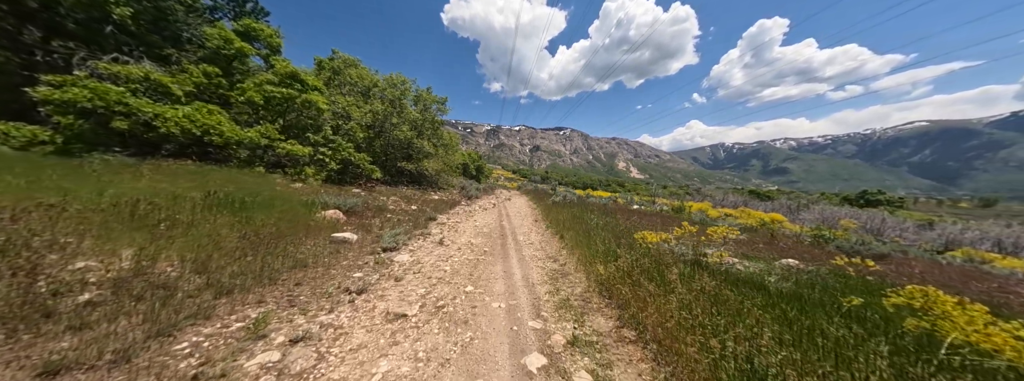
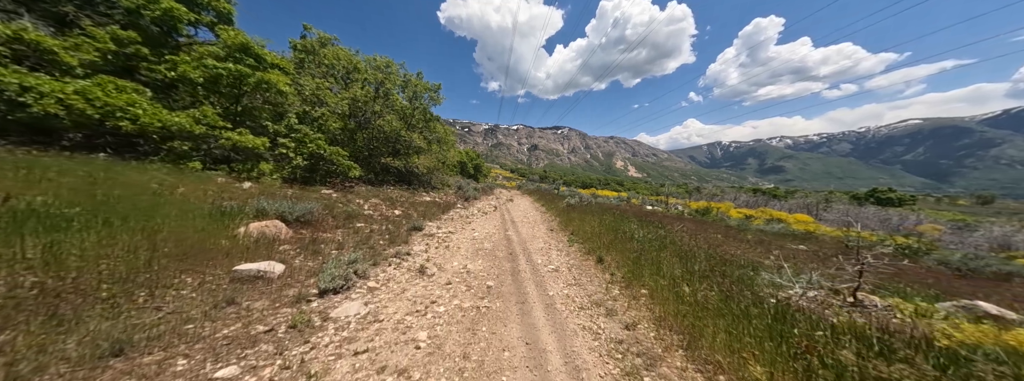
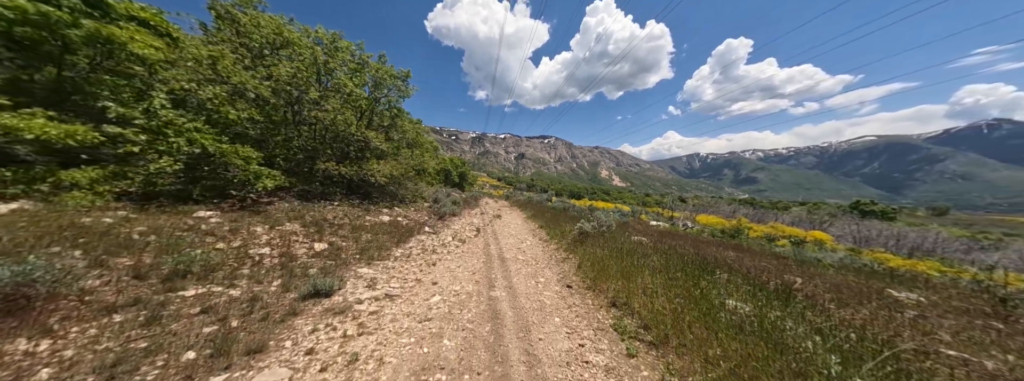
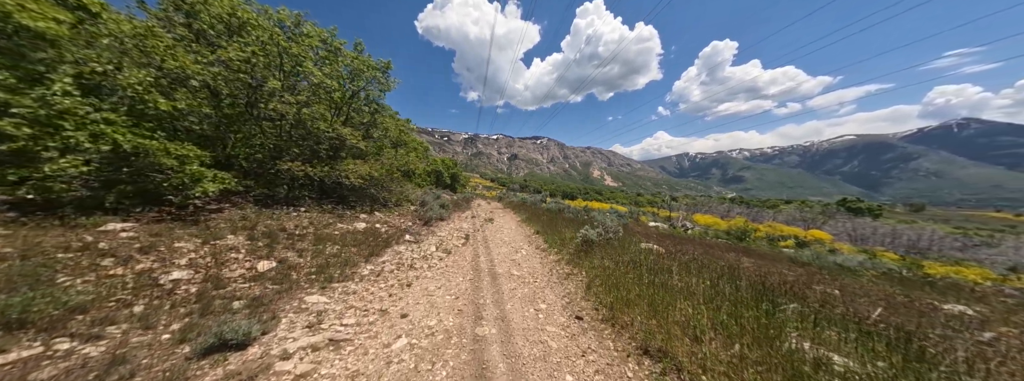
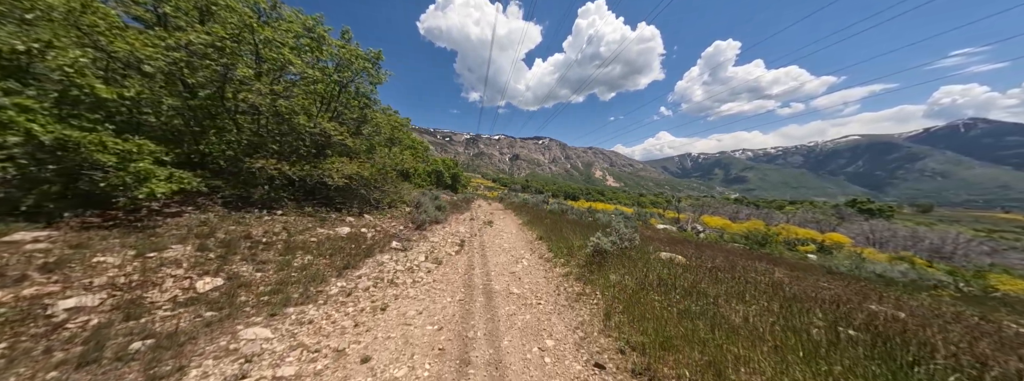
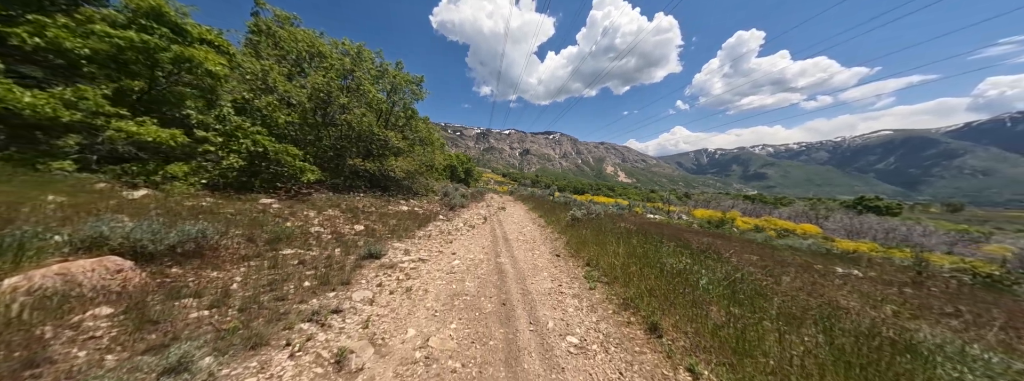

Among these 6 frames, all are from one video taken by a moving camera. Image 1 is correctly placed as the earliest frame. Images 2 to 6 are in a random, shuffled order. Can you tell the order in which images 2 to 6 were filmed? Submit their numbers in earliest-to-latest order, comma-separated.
2, 6, 3, 4, 5
